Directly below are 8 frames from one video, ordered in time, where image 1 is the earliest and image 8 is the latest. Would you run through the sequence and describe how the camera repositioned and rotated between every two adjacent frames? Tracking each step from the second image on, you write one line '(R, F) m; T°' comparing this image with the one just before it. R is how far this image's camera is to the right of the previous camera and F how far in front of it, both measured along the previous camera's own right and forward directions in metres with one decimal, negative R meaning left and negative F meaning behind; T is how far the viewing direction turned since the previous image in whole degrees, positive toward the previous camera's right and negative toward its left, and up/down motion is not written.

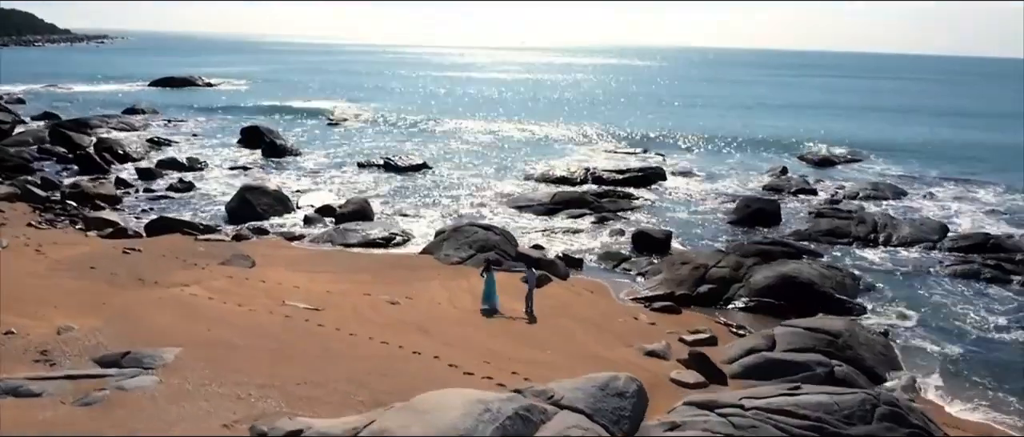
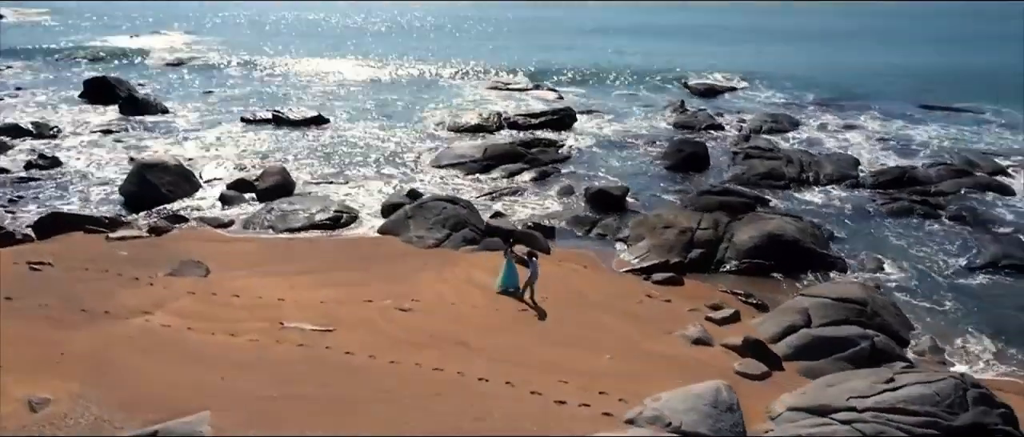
(-3.4, +1.8) m; +13°
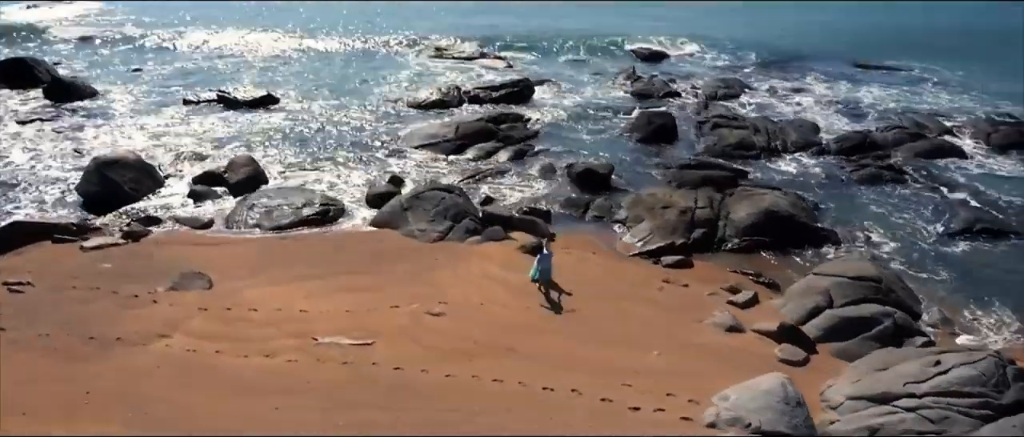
(-2.0, +0.5) m; +6°
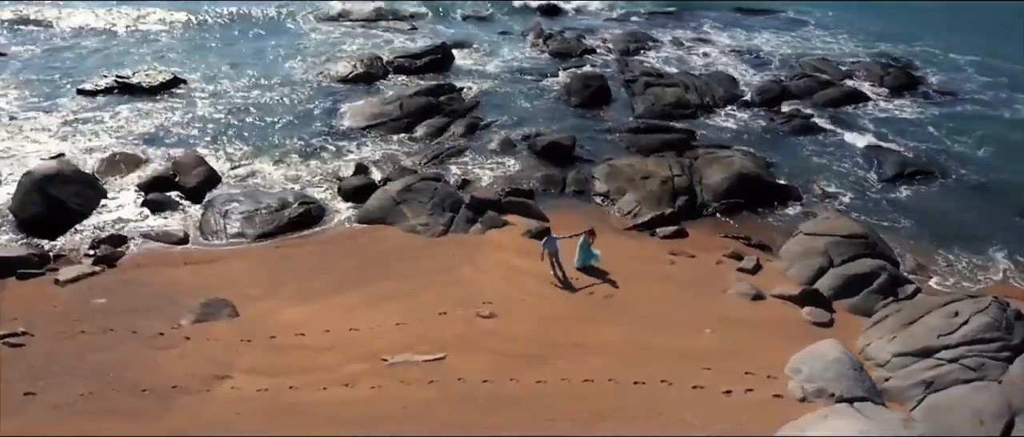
(-3.2, +0.3) m; +11°
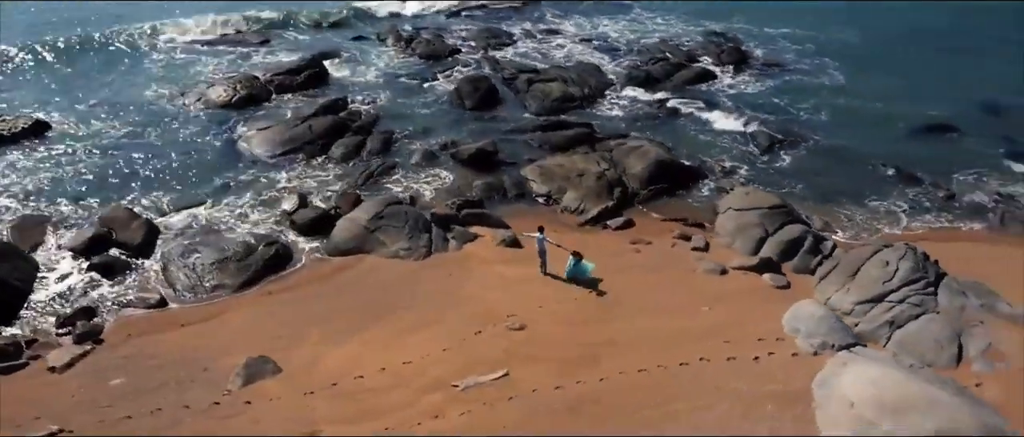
(-4.0, -0.6) m; +15°
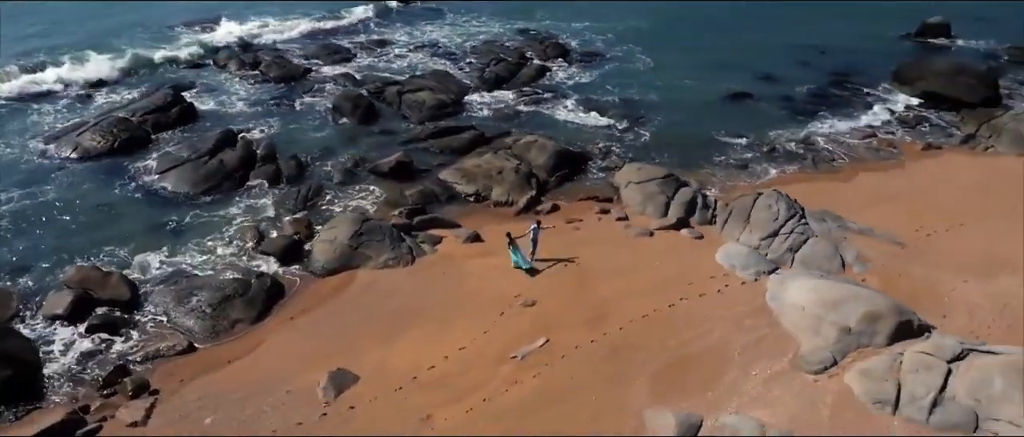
(-5.2, -2.0) m; +17°
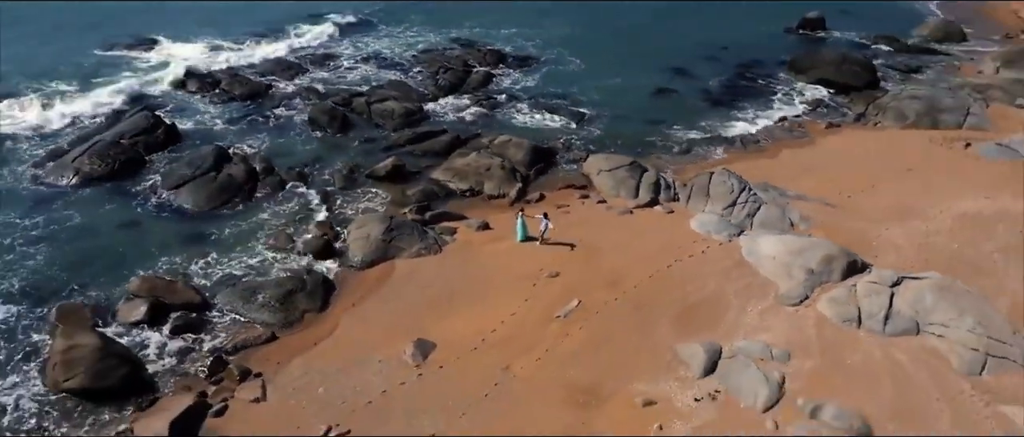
(-3.6, -3.0) m; +8°
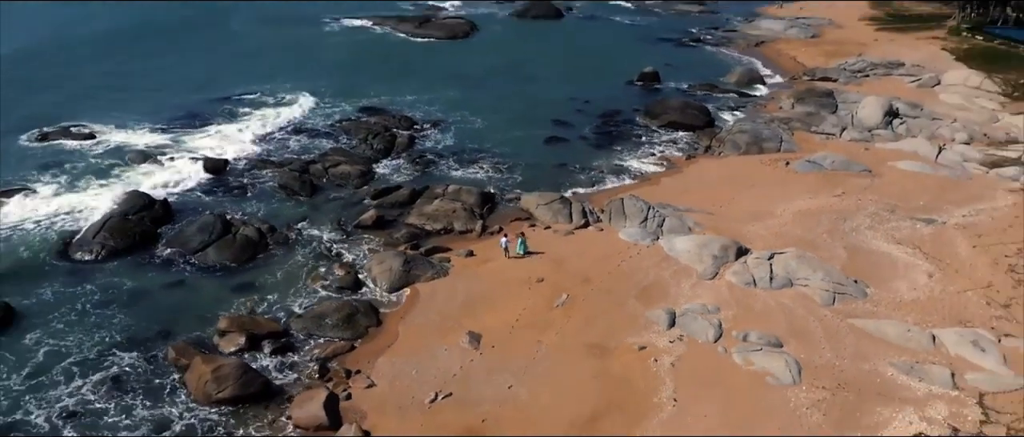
(-5.9, -6.7) m; +13°
